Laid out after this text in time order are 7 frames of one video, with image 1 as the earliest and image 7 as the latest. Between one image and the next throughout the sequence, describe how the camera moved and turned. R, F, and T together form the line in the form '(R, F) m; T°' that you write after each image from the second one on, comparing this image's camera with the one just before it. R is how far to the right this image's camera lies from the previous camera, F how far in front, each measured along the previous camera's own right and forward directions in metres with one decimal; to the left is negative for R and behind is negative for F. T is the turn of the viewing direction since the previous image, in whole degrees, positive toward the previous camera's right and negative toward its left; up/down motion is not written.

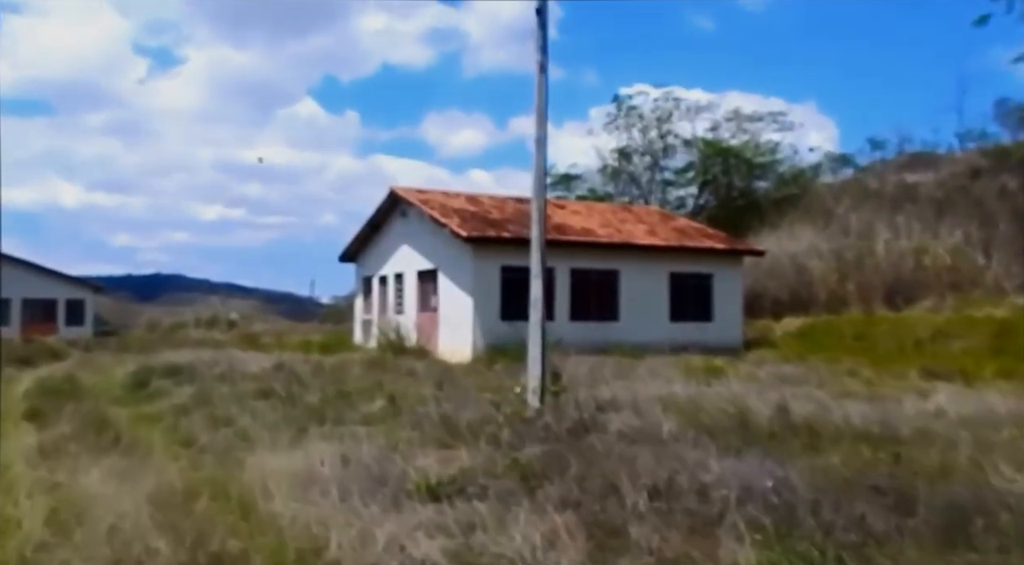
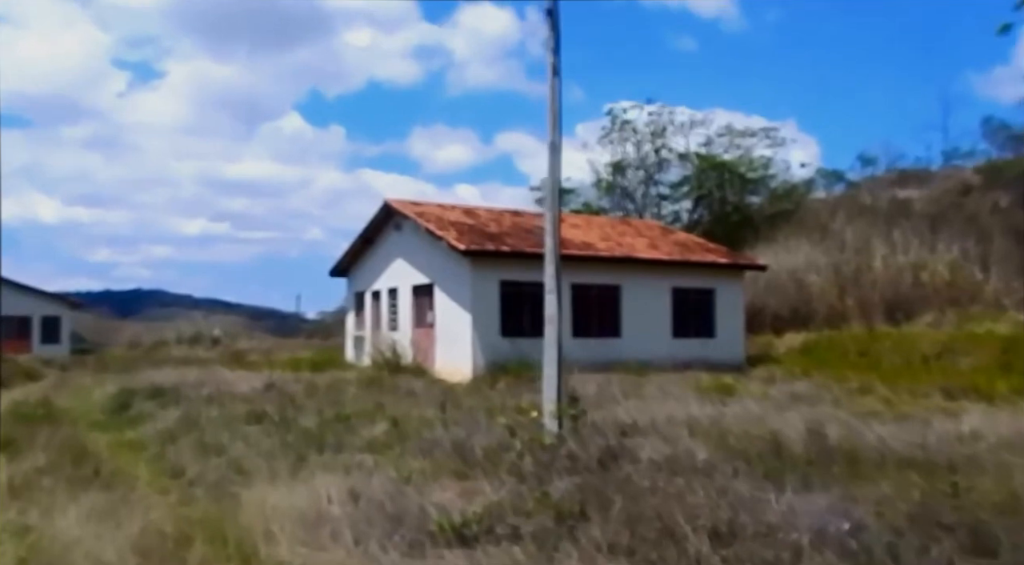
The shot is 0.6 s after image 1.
(-0.2, +0.5) m; +1°
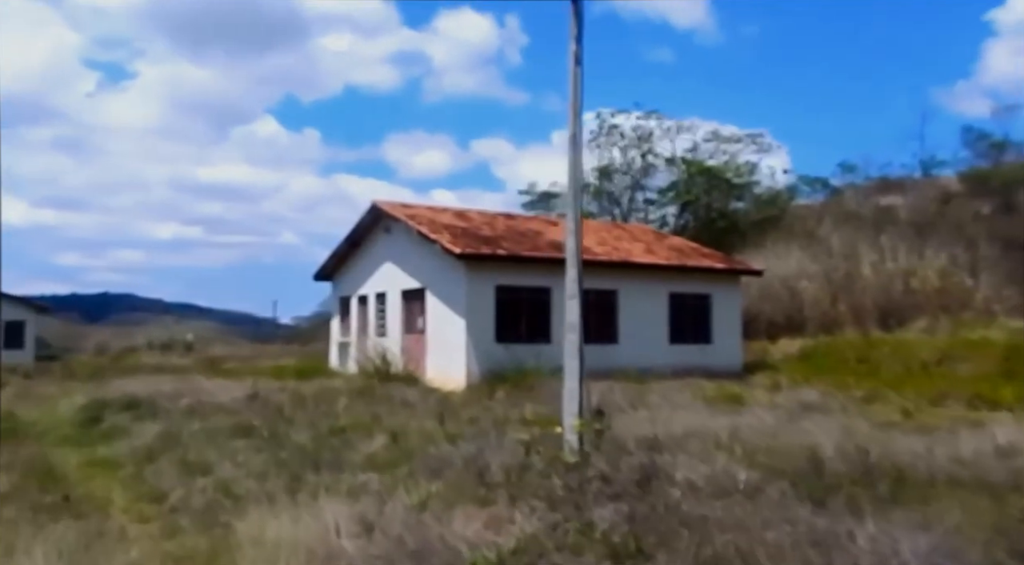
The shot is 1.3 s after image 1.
(-0.3, +0.6) m; +2°
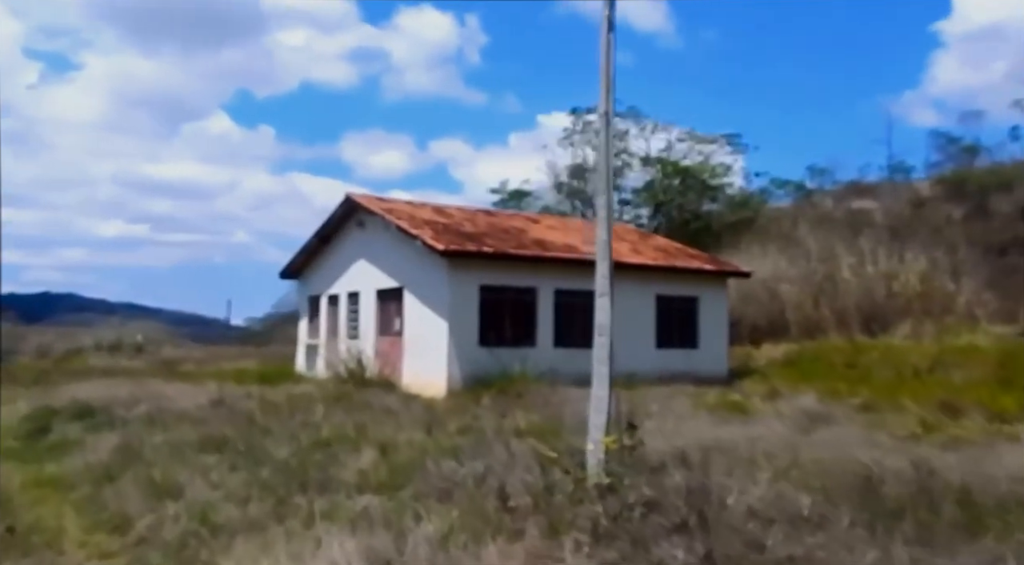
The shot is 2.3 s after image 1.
(-0.4, +0.7) m; +3°
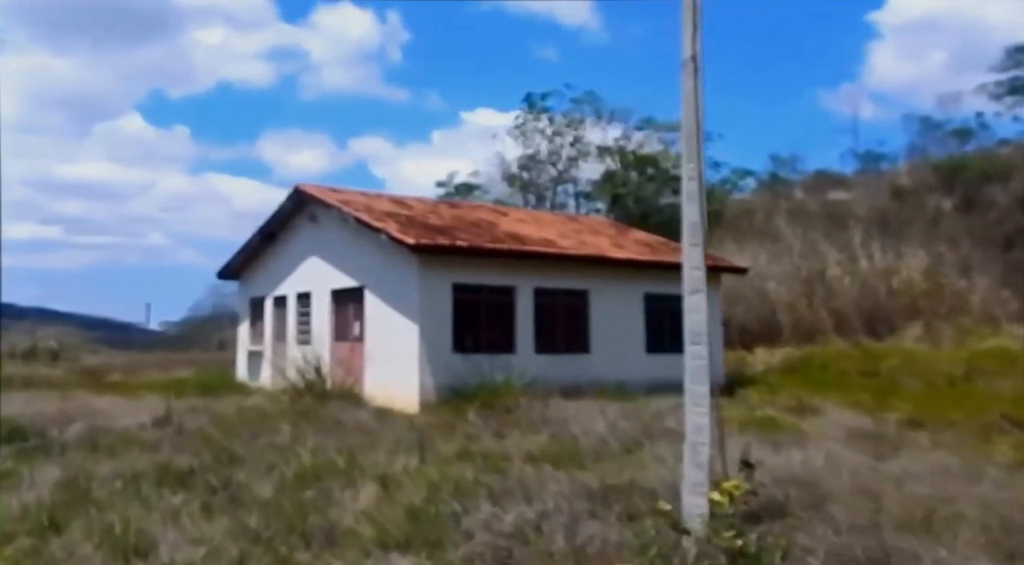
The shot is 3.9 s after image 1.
(-0.7, +1.4) m; +5°
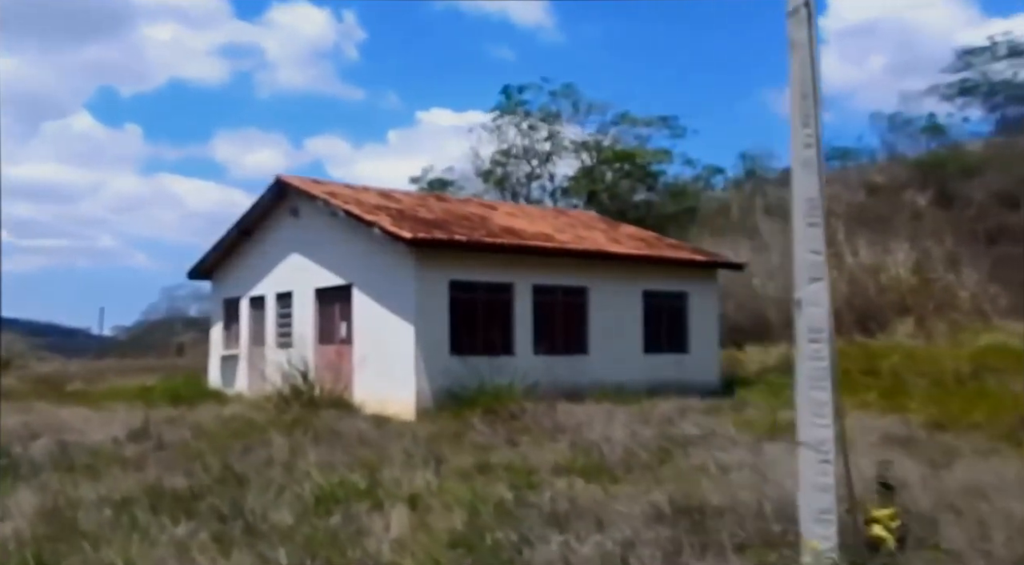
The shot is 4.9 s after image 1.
(-0.5, +0.7) m; +3°
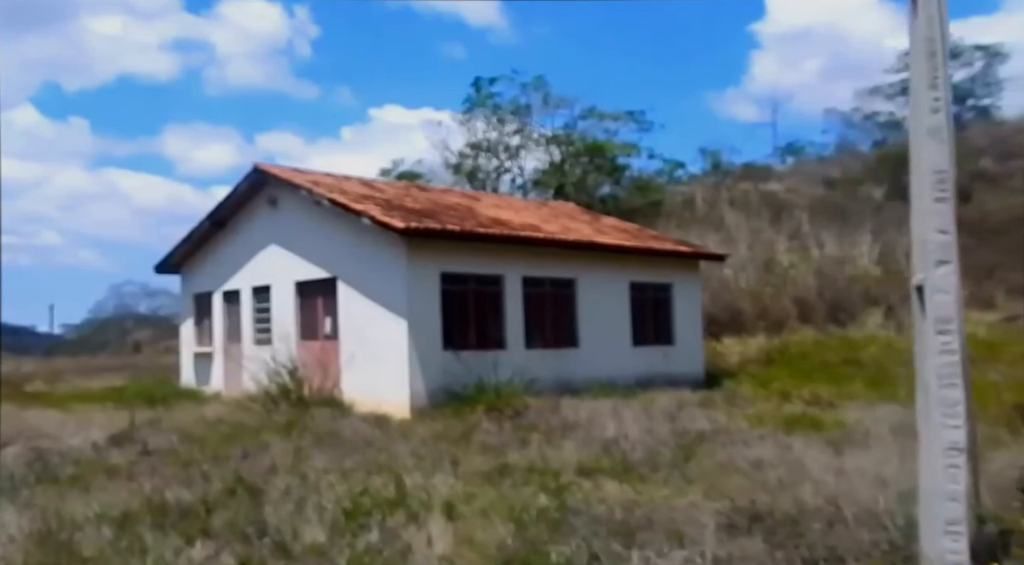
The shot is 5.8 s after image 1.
(-0.4, +0.5) m; +3°
